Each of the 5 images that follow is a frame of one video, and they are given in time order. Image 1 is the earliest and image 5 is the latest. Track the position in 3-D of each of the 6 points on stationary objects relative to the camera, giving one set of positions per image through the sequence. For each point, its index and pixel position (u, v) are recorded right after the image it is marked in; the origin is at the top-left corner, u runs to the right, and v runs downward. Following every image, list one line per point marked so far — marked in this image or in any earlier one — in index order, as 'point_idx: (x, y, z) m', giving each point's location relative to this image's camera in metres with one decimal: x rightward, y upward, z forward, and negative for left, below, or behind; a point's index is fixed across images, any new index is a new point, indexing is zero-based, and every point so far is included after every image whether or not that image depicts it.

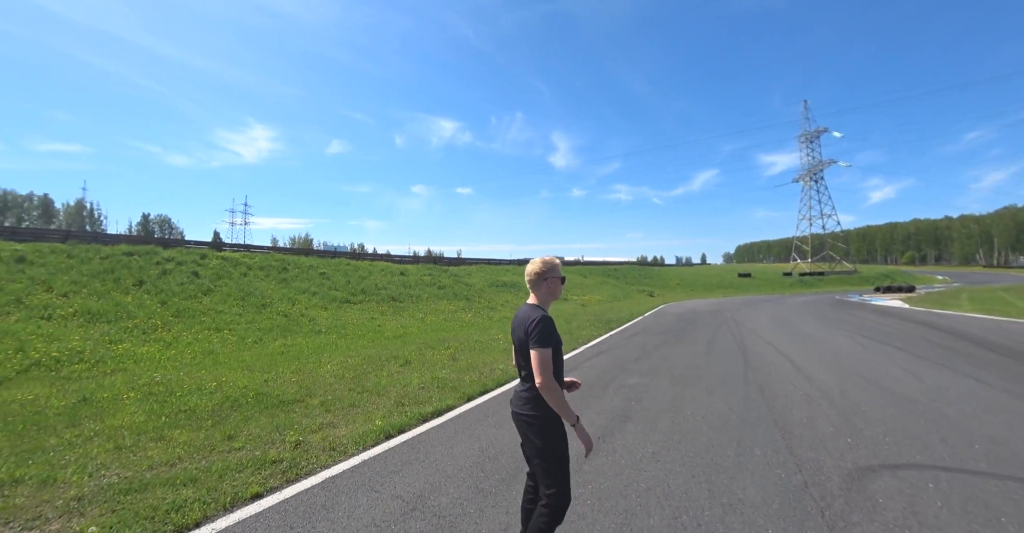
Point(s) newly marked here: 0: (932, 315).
0: (+18.0, -2.1, +18.9) m
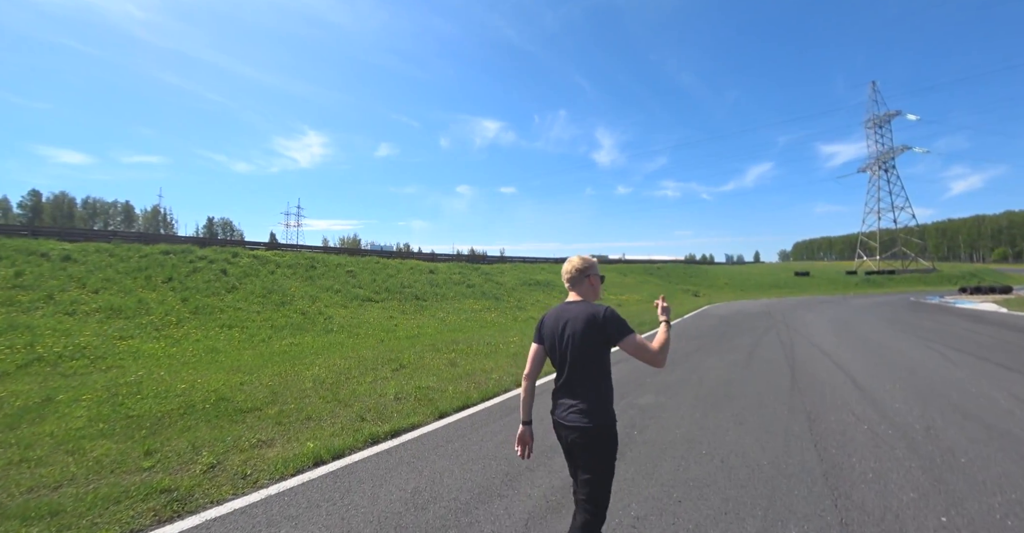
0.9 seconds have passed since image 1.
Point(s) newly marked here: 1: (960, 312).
0: (+18.8, -2.0, +15.7) m
1: (+20.2, -2.1, +19.8) m
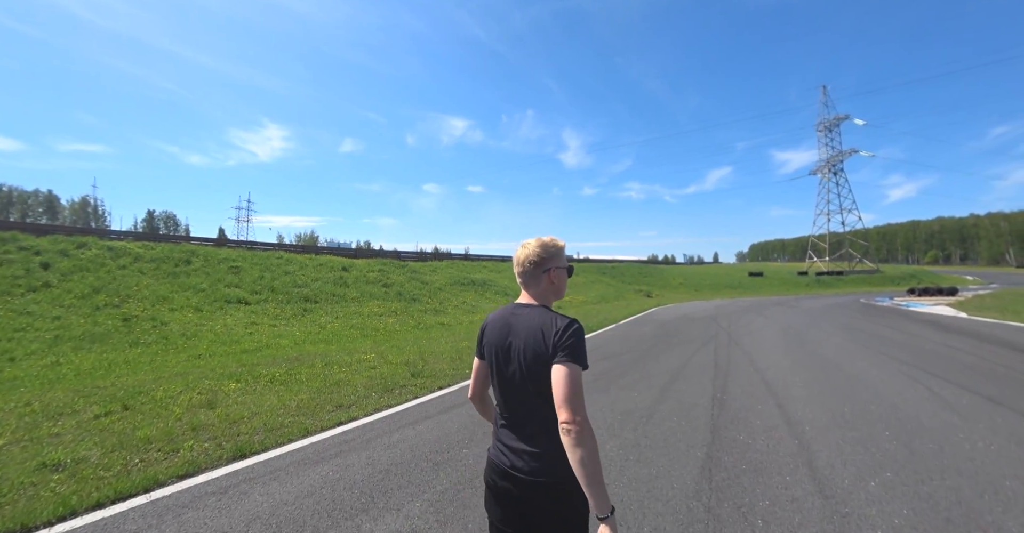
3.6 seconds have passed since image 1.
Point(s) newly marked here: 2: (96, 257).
0: (+15.1, -1.9, +13.4) m
1: (+16.2, -2.0, +17.6) m
2: (-19.1, +0.4, +20.1) m
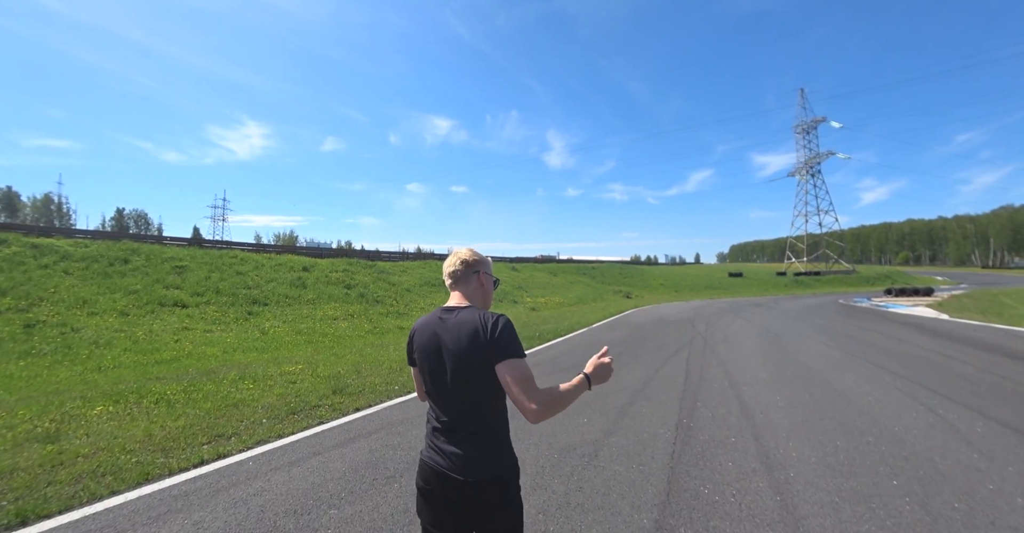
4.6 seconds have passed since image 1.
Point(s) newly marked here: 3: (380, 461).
0: (+13.9, -1.9, +12.7) m
1: (+14.8, -2.0, +16.9) m
2: (-20.6, +0.4, +18.1) m
3: (-1.2, -1.9, +4.5) m
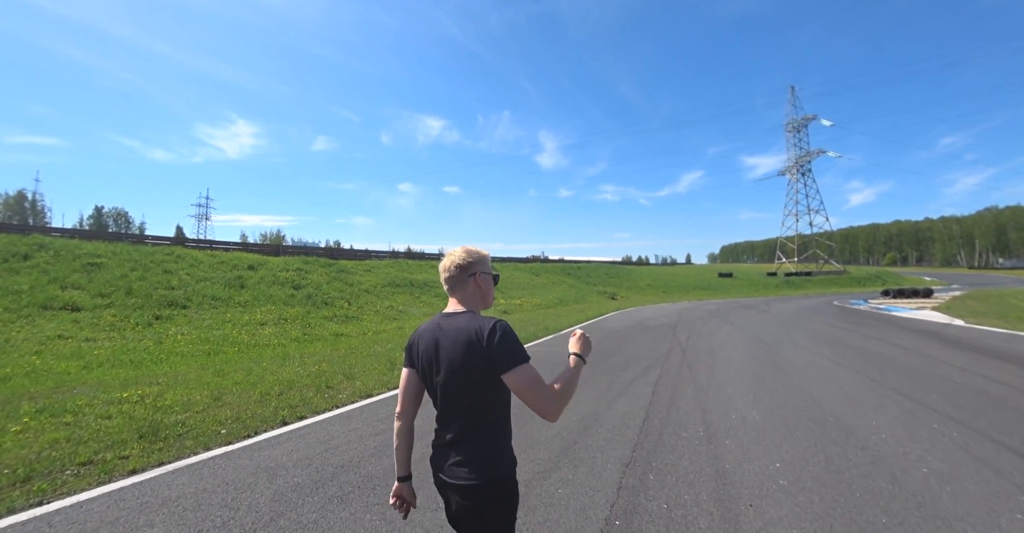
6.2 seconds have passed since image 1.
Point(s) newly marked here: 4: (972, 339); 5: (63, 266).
0: (+12.4, -1.8, +10.6) m
1: (+13.2, -1.9, +14.8) m
2: (-22.1, +0.6, +15.4) m
3: (-2.6, -1.8, +2.2) m
4: (+11.9, -1.8, +11.2) m
5: (-18.2, 0.0, +17.9) m
